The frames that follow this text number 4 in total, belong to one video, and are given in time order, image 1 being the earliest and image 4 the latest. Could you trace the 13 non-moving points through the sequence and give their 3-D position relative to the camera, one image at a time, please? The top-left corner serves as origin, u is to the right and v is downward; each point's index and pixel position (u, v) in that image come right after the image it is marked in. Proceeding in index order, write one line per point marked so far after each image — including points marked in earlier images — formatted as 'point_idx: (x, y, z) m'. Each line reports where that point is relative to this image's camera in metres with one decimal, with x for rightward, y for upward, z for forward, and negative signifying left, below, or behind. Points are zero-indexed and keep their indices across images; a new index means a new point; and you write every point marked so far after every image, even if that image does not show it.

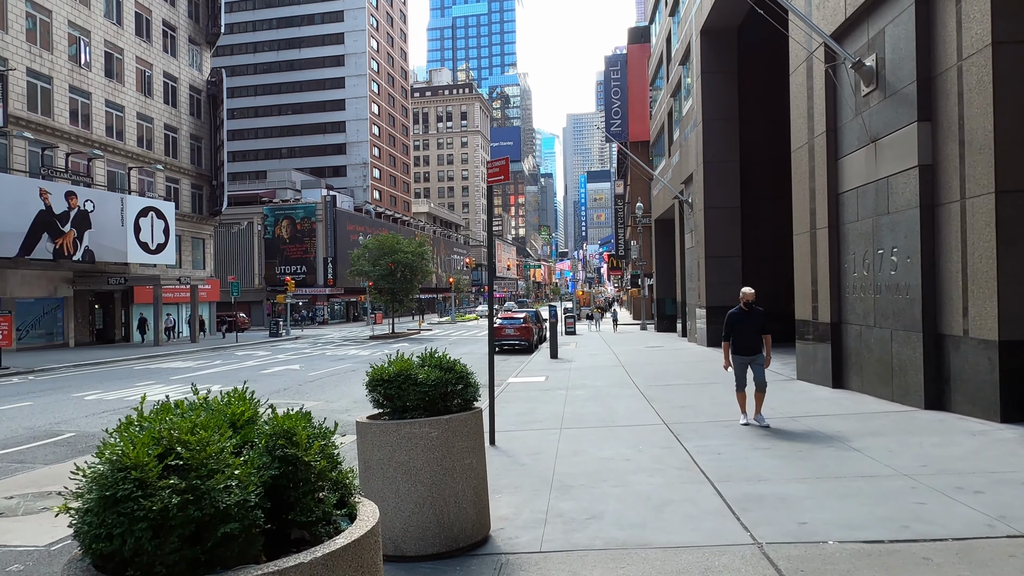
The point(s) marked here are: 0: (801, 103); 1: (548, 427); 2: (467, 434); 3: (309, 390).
0: (+5.9, +3.8, +13.6) m
1: (+0.5, -2.1, +10.1) m
2: (-0.3, -1.1, +5.0) m
3: (-5.0, -2.5, +16.6) m
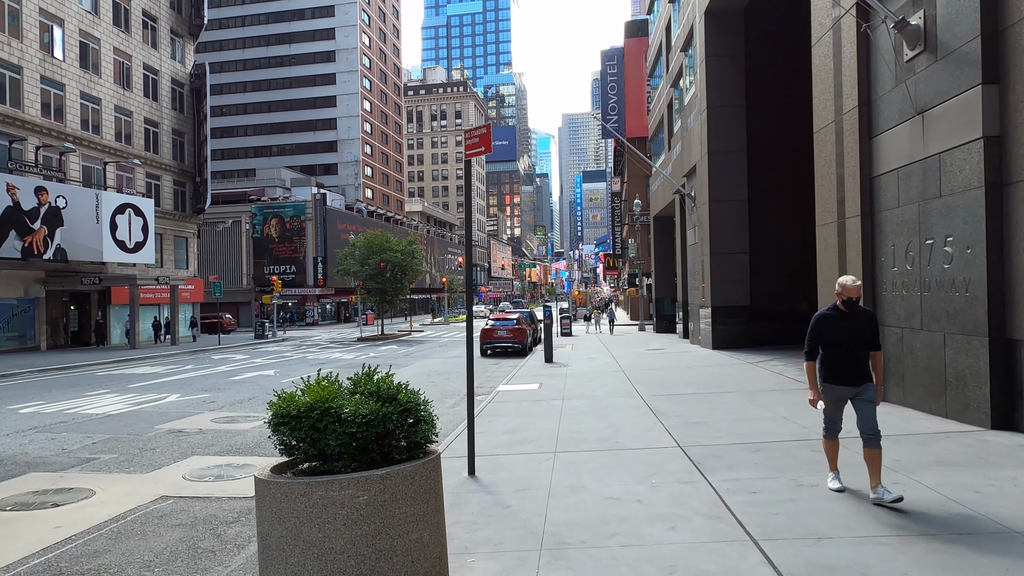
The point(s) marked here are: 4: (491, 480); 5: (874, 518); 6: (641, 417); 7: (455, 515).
0: (+5.7, +3.8, +12.0) m
1: (+0.3, -2.1, +8.5) m
2: (-0.5, -1.0, +3.4) m
3: (-5.3, -2.5, +15.0) m
4: (-0.2, -2.0, +7.1) m
5: (+2.7, -1.7, +5.0) m
6: (+2.0, -2.0, +10.4) m
7: (-0.5, -2.0, +5.9) m
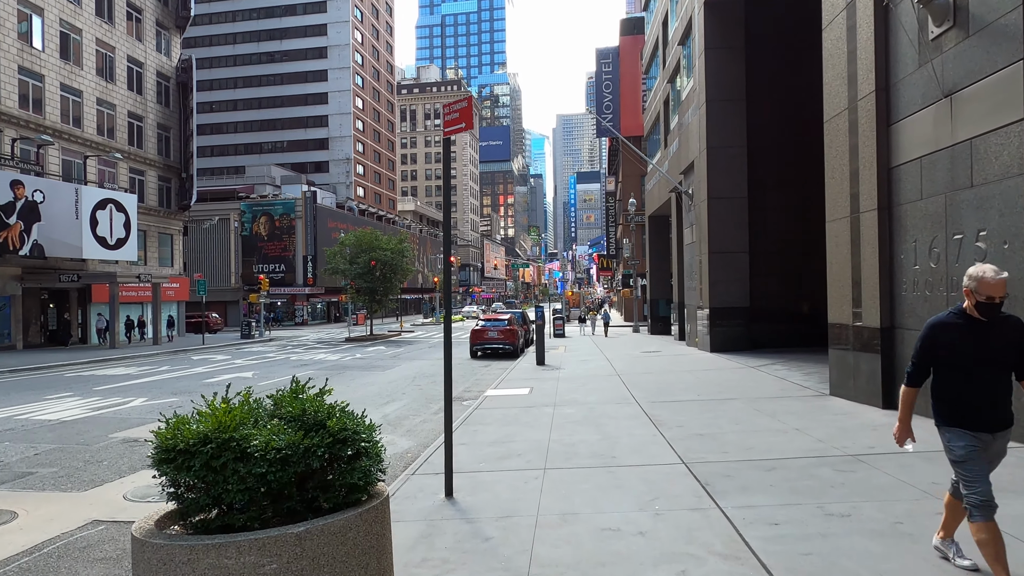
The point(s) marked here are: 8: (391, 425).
0: (+5.5, +3.8, +11.2) m
1: (+0.2, -2.0, +7.6) m
2: (-0.6, -1.0, +2.5) m
3: (-5.5, -2.4, +14.0) m
4: (-0.4, -2.0, +6.2) m
5: (+2.6, -1.7, +4.2) m
6: (+1.8, -2.0, +9.5) m
7: (-0.7, -1.9, +5.0) m
8: (-2.1, -2.4, +11.6) m
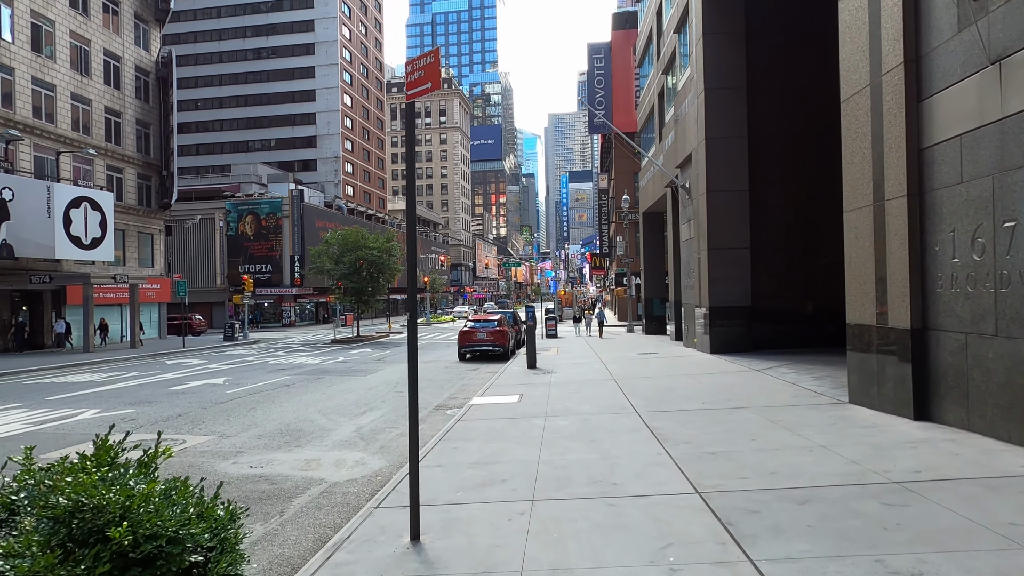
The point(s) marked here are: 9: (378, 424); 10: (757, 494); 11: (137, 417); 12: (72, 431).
0: (+5.2, +3.9, +10.1) m
1: (0.0, -2.0, +6.4) m
2: (-0.7, -1.0, +1.3) m
3: (-5.7, -2.4, +12.8) m
4: (-0.5, -2.0, +5.1) m
5: (+2.4, -1.7, +3.1) m
6: (+1.6, -1.9, +8.4) m
7: (-0.8, -1.9, +3.8) m
8: (-2.3, -2.4, +10.4) m
9: (-2.4, -2.4, +11.9) m
10: (+2.2, -1.8, +5.9) m
11: (-7.0, -2.4, +12.6) m
12: (-7.4, -2.4, +11.2) m
